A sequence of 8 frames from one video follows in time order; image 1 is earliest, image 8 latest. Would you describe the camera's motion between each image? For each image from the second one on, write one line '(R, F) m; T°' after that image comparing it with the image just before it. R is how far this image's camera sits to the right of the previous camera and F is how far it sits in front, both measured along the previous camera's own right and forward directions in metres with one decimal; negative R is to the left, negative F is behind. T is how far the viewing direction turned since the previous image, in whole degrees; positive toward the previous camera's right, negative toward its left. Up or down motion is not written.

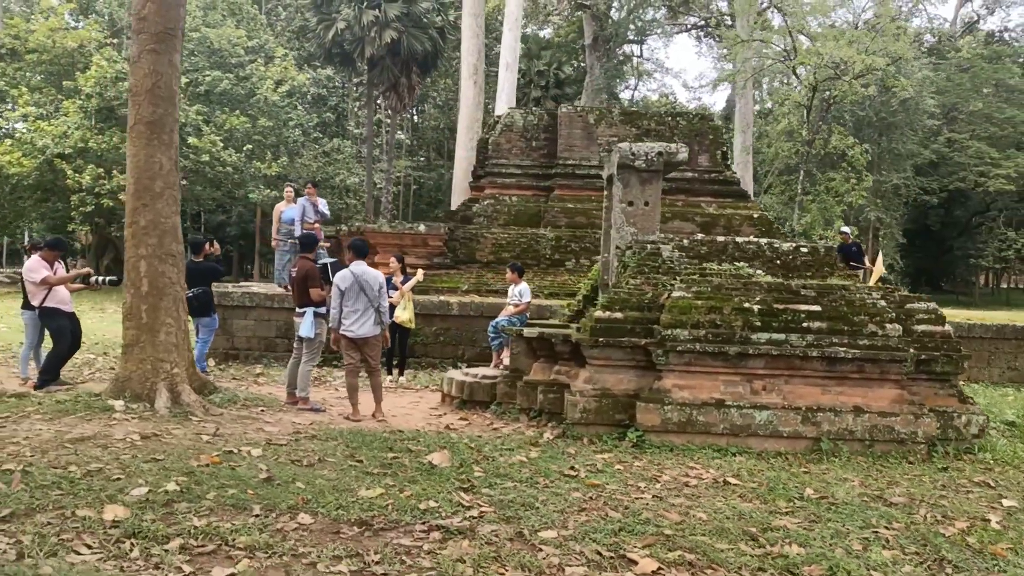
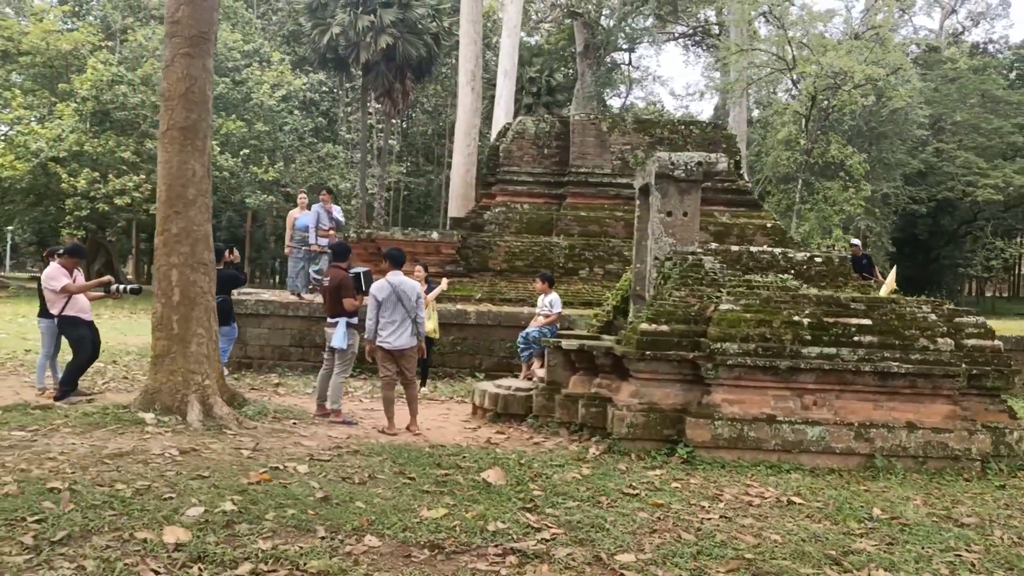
(-0.4, +0.1) m; +1°
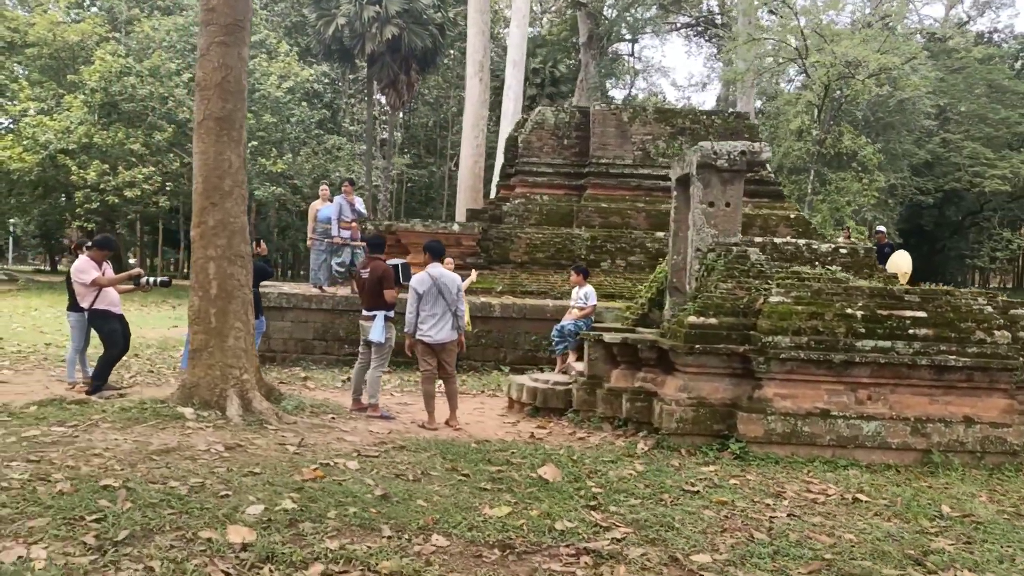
(-0.3, +0.1) m; 0°
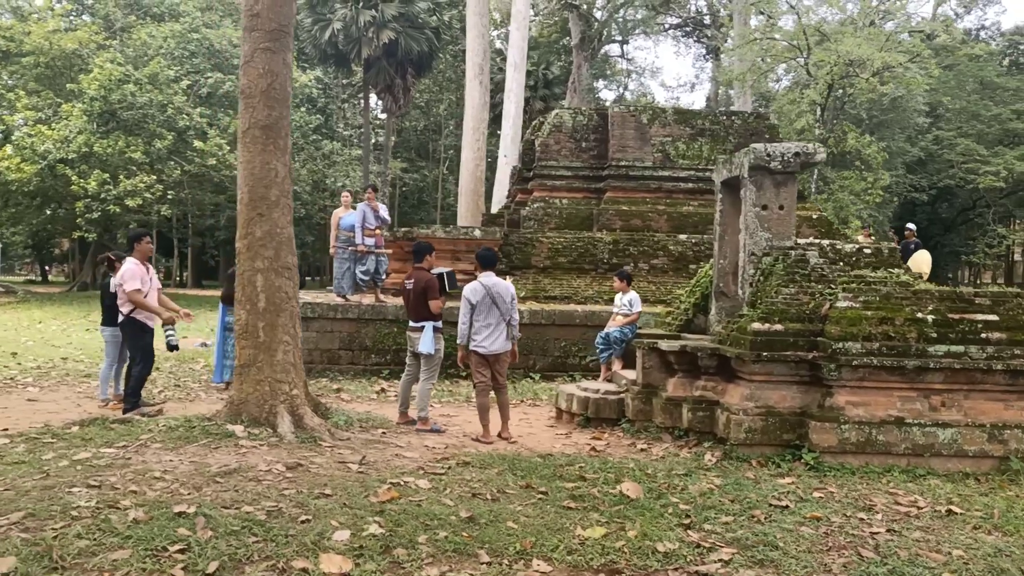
(-0.4, +0.2) m; +1°
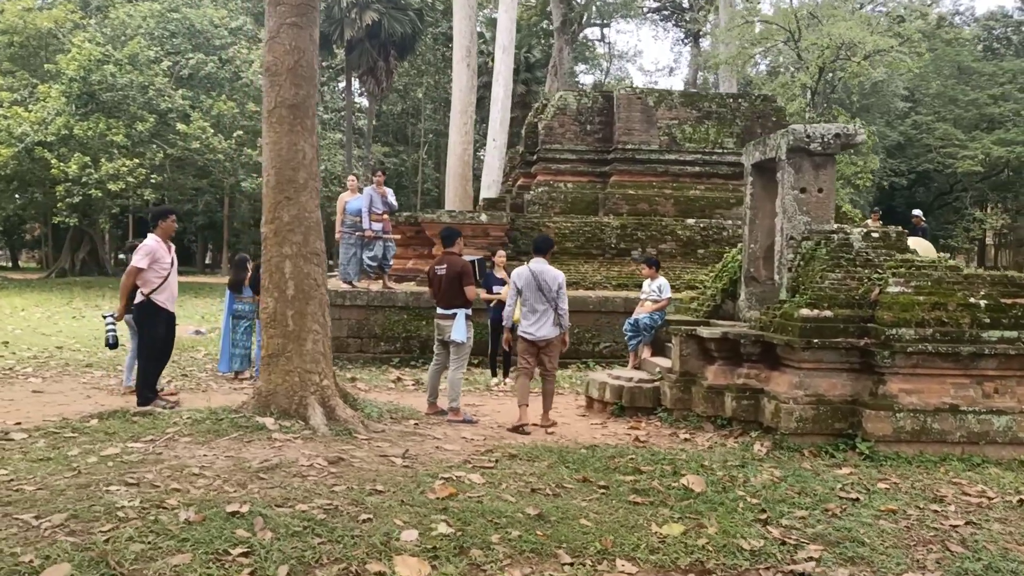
(-0.4, +0.2) m; +1°
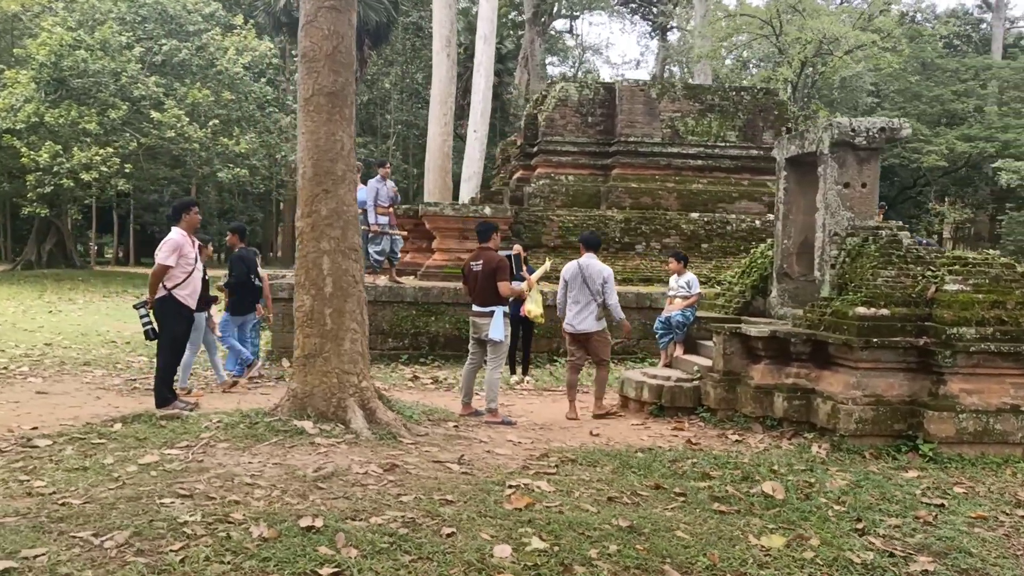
(-0.5, +0.2) m; +2°
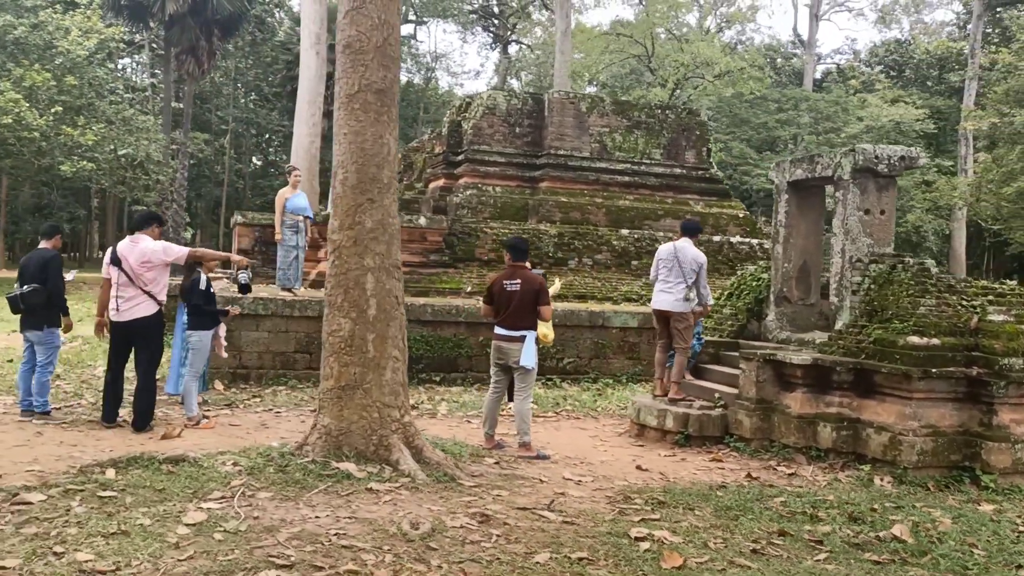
(-1.2, +0.6) m; +11°
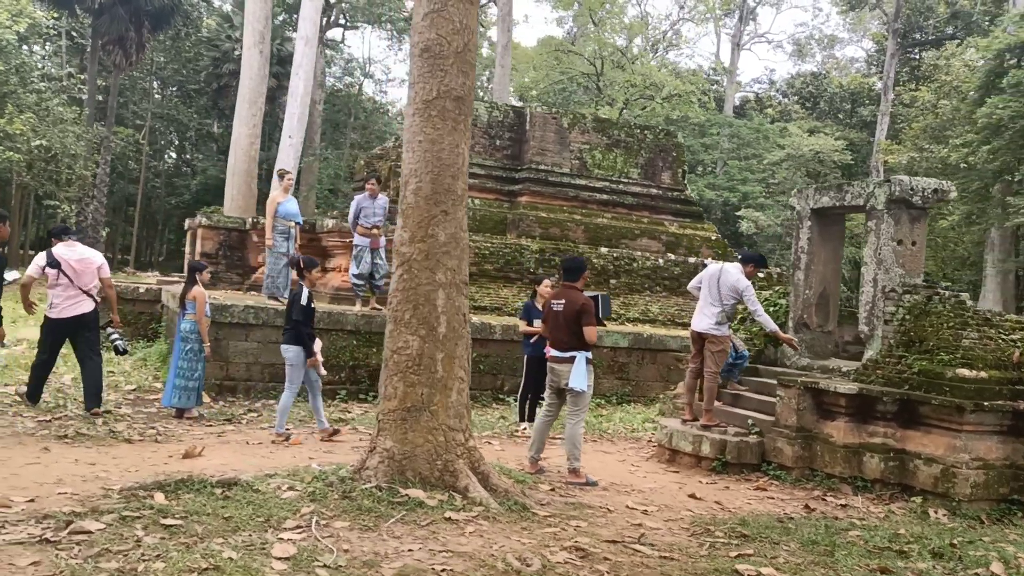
(-0.8, +0.2) m; +5°
